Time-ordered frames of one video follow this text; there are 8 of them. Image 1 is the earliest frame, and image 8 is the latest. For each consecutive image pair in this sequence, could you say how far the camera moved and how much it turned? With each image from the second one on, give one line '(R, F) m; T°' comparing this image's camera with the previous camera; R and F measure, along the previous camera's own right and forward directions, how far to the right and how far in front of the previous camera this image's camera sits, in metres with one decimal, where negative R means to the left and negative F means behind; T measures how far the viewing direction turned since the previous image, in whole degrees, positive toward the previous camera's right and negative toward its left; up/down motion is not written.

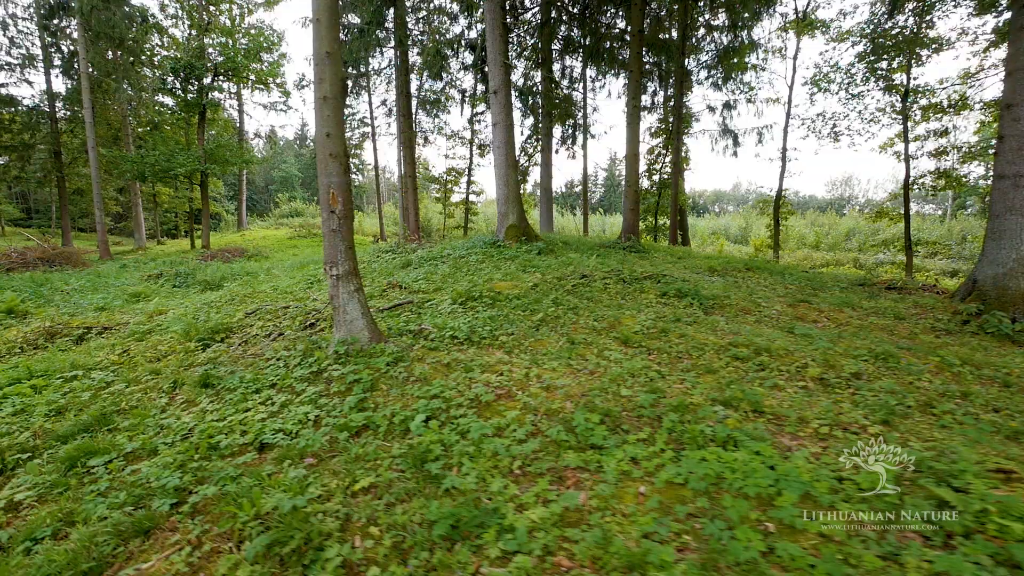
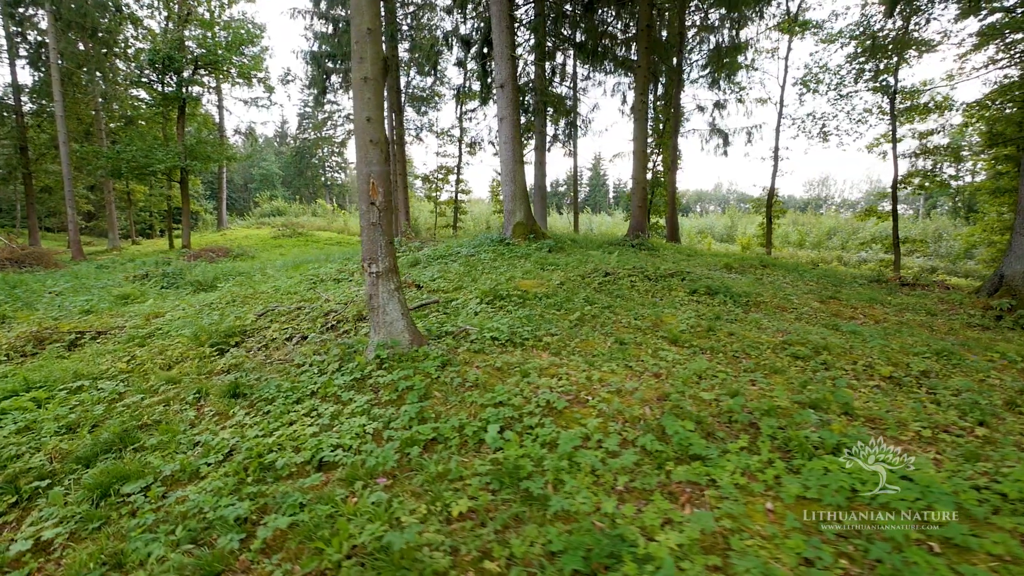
(-0.9, +0.4) m; +2°
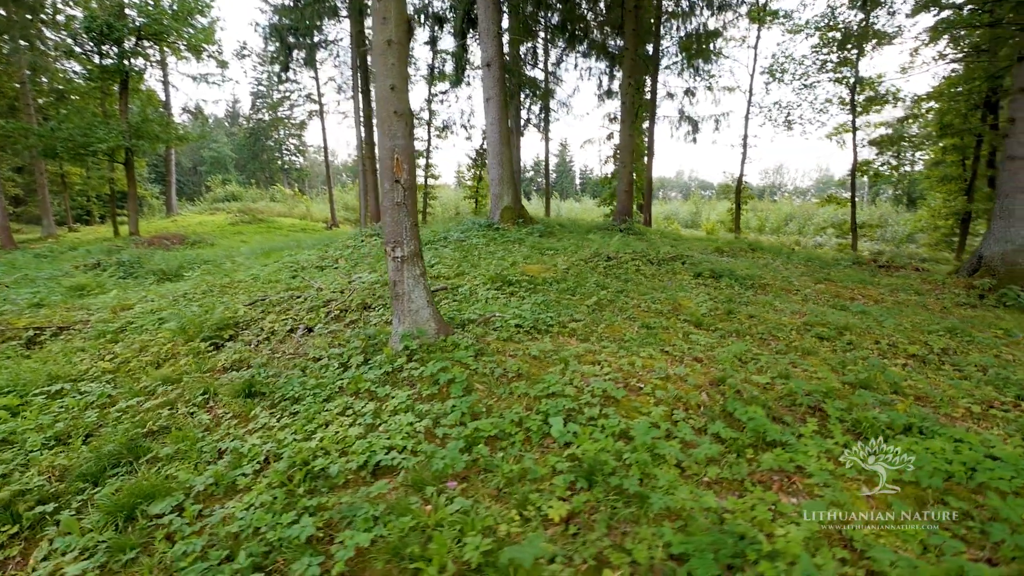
(-0.8, +0.3) m; +5°
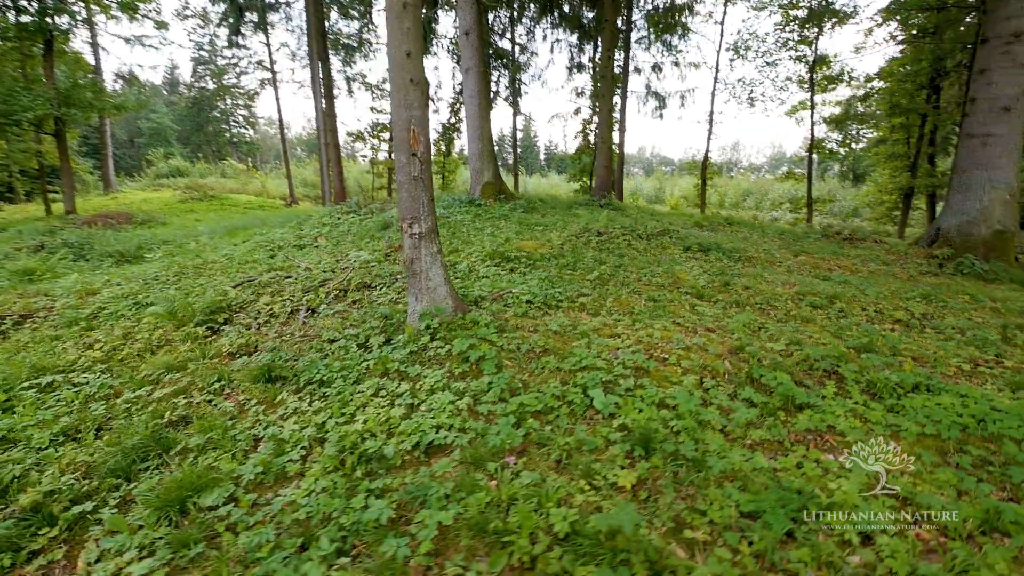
(-0.6, +0.1) m; +5°
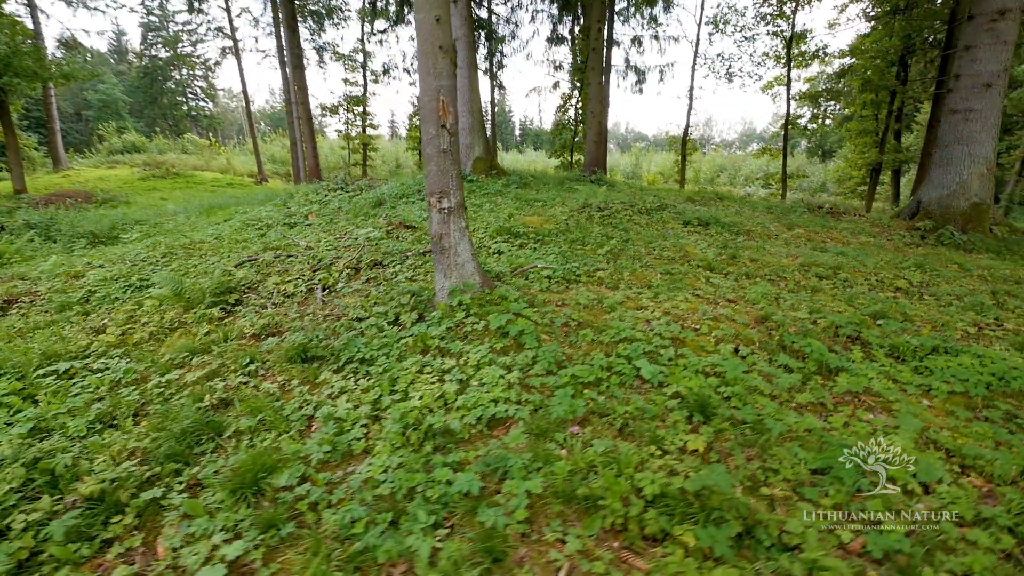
(-0.6, 0.0) m; +3°
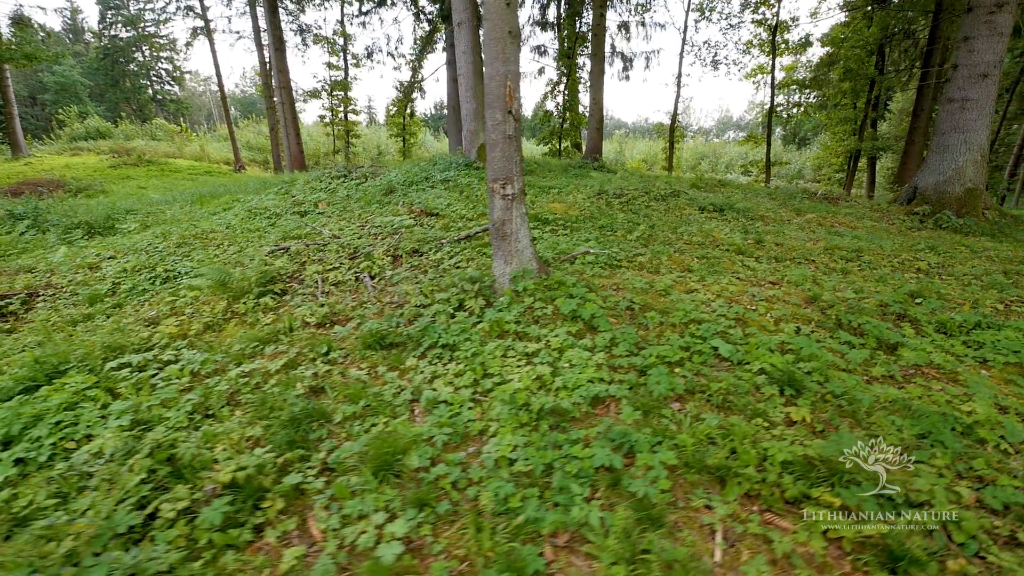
(-0.9, -0.1) m; +3°
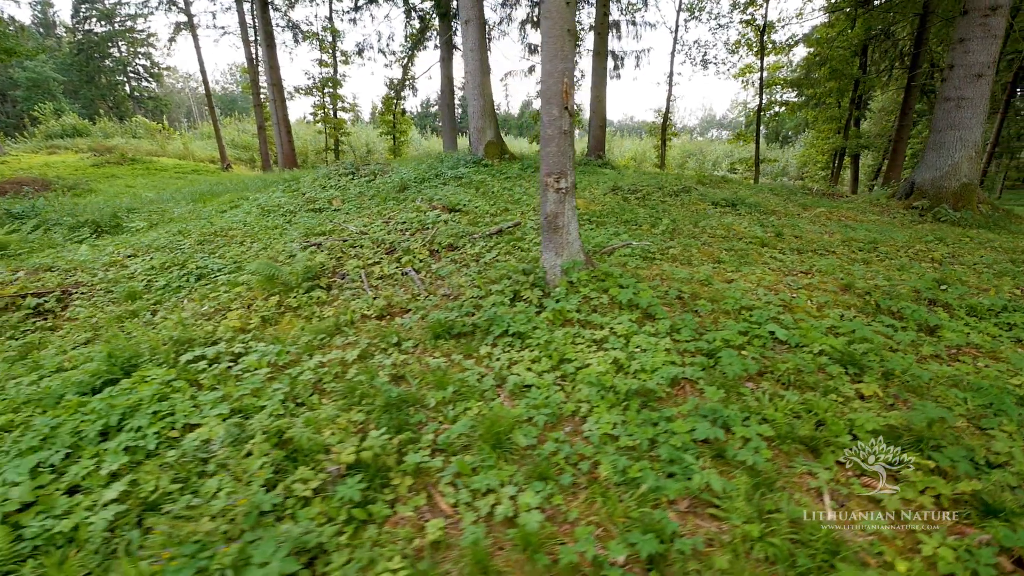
(-0.8, -0.1) m; +2°
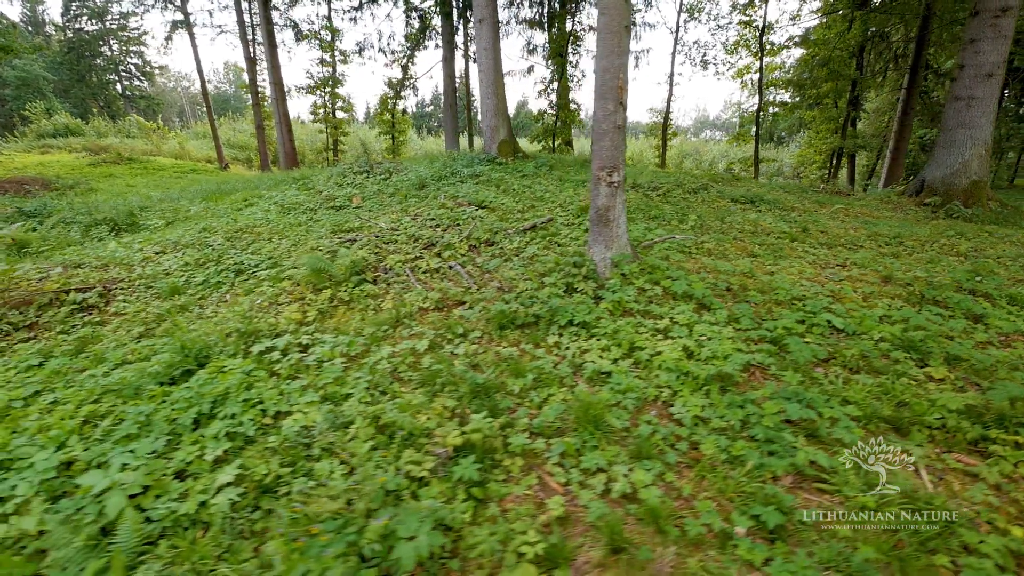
(-0.7, -0.1) m; +1°
